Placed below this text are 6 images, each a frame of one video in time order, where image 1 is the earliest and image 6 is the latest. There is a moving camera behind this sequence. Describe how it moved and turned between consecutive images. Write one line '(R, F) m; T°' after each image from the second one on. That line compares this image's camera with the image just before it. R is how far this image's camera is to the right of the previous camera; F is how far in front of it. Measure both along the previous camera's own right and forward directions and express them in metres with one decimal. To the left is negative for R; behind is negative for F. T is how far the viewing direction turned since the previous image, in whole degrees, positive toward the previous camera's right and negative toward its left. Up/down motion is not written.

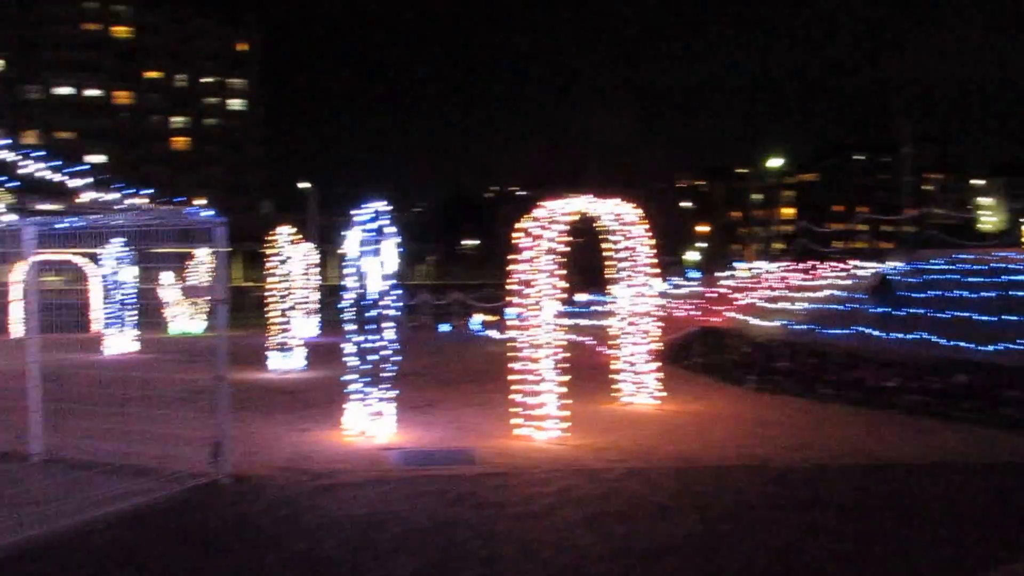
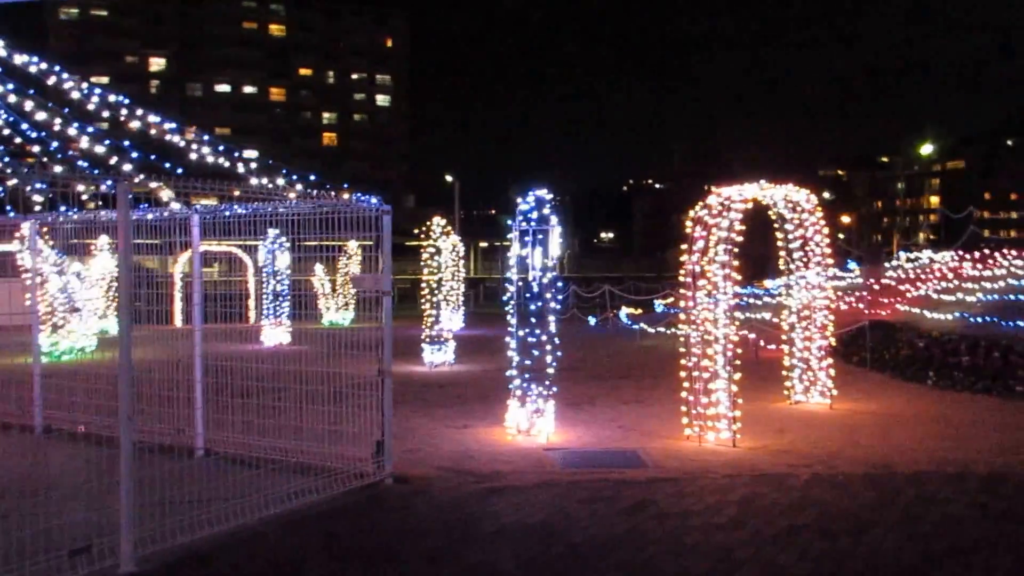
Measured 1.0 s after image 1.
(-0.3, +0.4) m; -8°
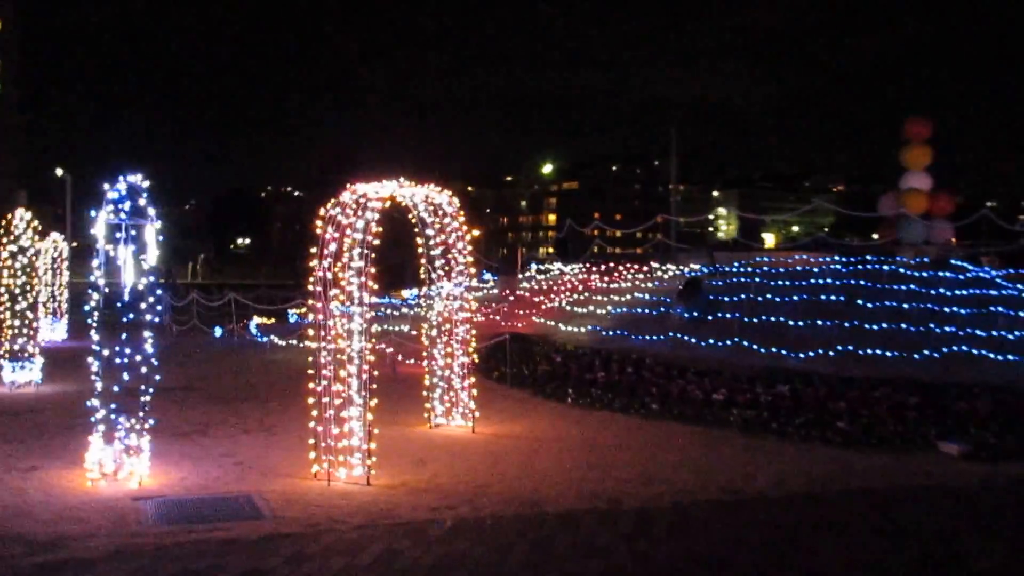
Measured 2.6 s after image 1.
(+0.3, +1.4) m; +21°
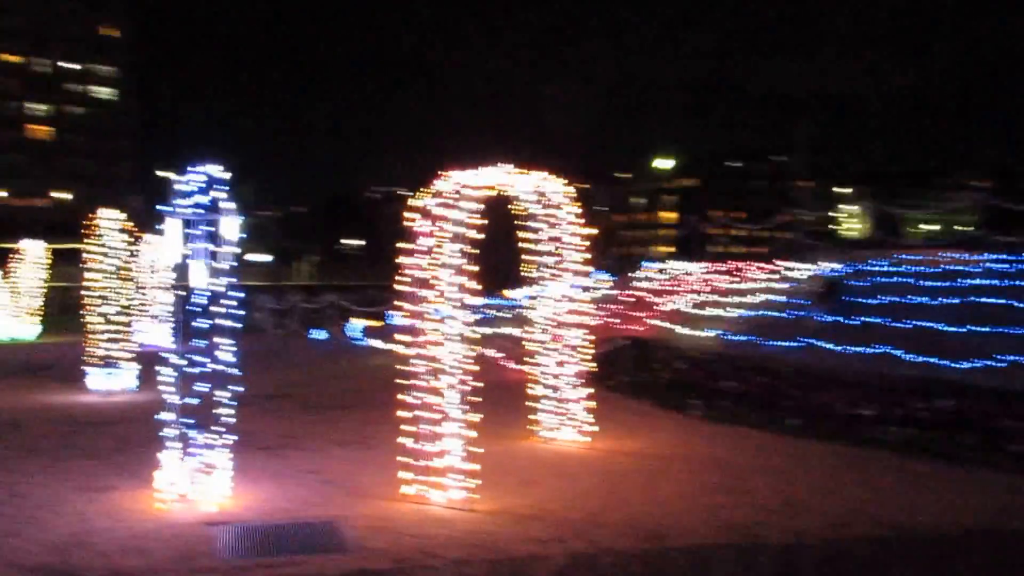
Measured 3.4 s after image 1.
(-0.1, +1.1) m; -6°
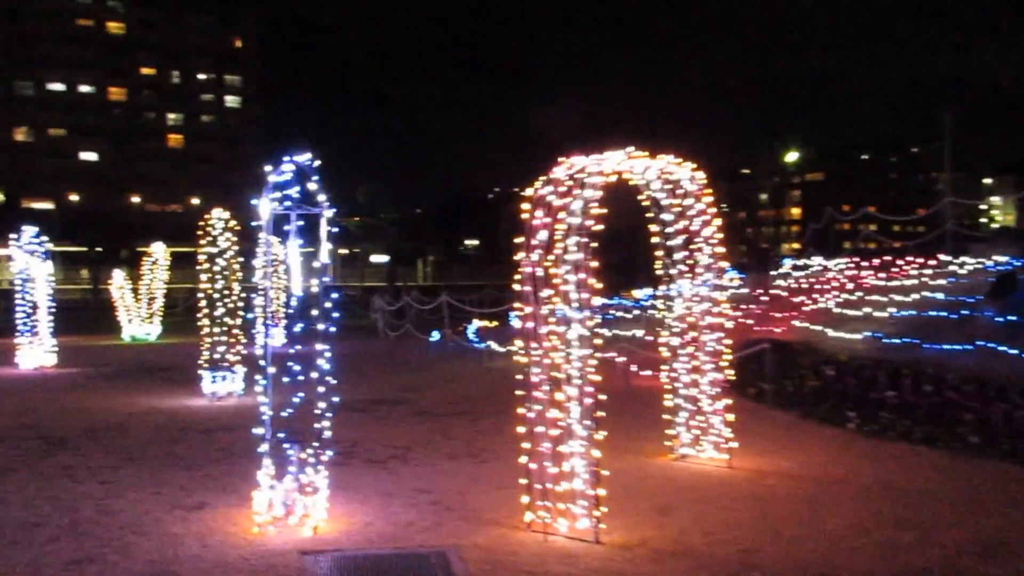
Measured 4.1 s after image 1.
(-0.1, +1.0) m; -7°
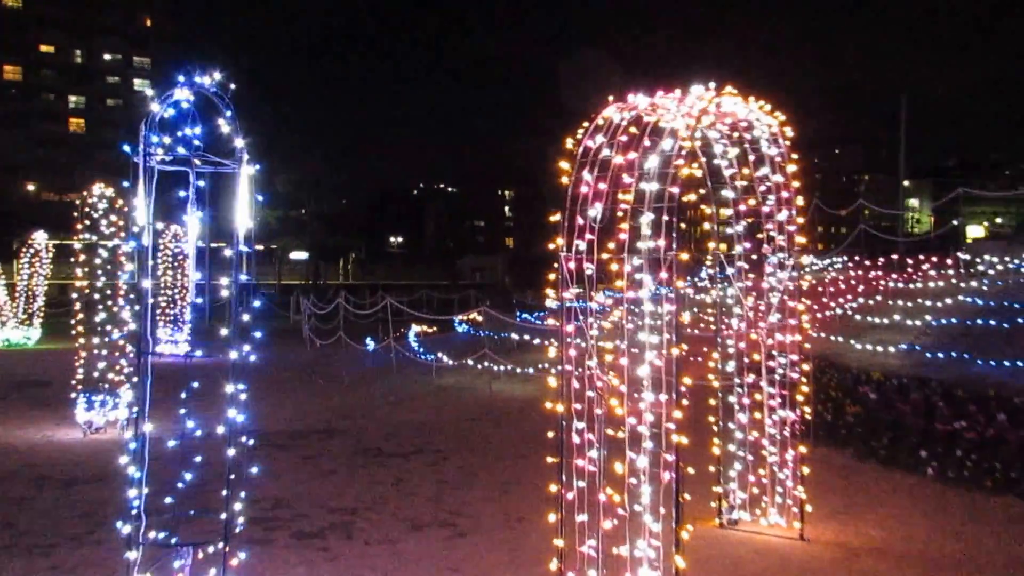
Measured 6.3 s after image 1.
(-0.5, +2.6) m; +5°
